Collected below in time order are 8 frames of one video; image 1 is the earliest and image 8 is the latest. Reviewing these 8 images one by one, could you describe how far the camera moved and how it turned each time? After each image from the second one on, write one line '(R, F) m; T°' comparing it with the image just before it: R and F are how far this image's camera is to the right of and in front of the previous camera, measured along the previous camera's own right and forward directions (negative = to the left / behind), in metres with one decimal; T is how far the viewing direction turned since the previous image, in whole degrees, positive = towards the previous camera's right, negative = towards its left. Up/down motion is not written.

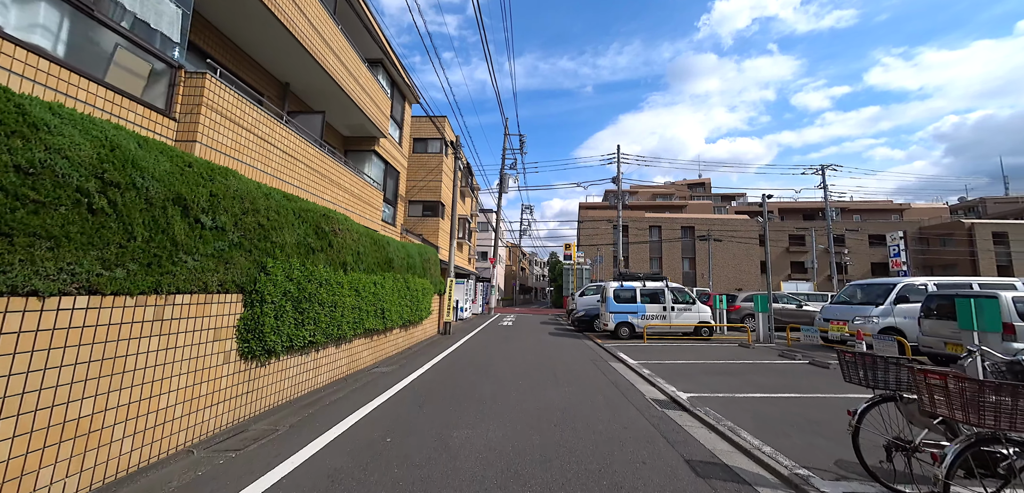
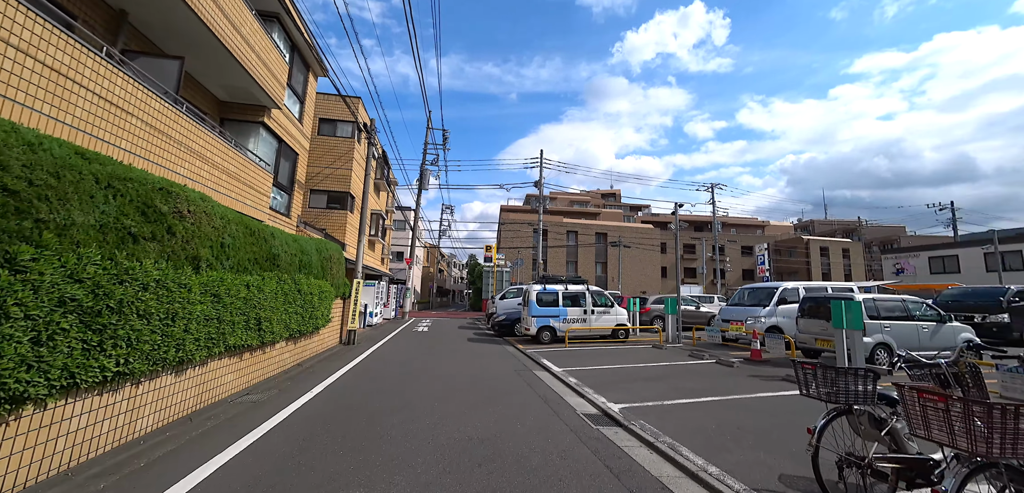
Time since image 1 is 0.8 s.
(0.0, +0.8) m; +12°
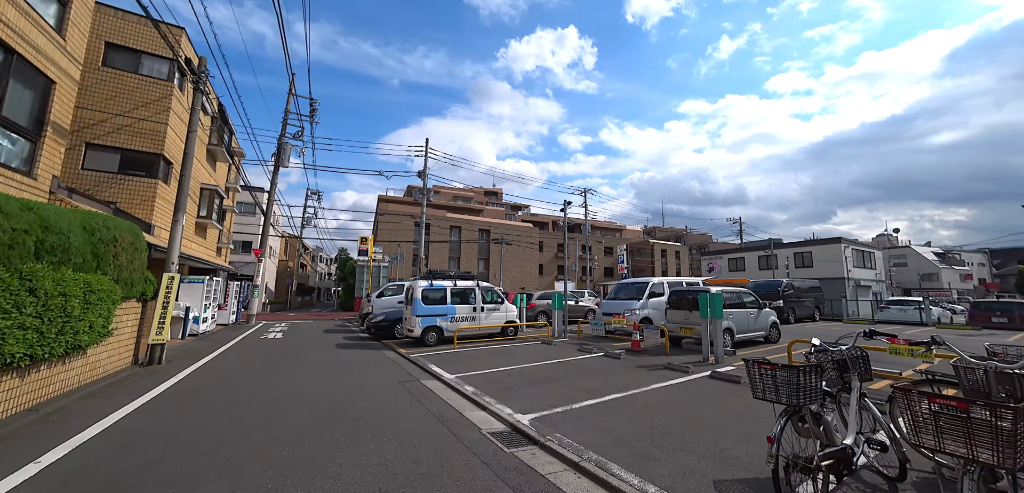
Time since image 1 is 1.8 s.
(-0.2, +1.1) m; +18°
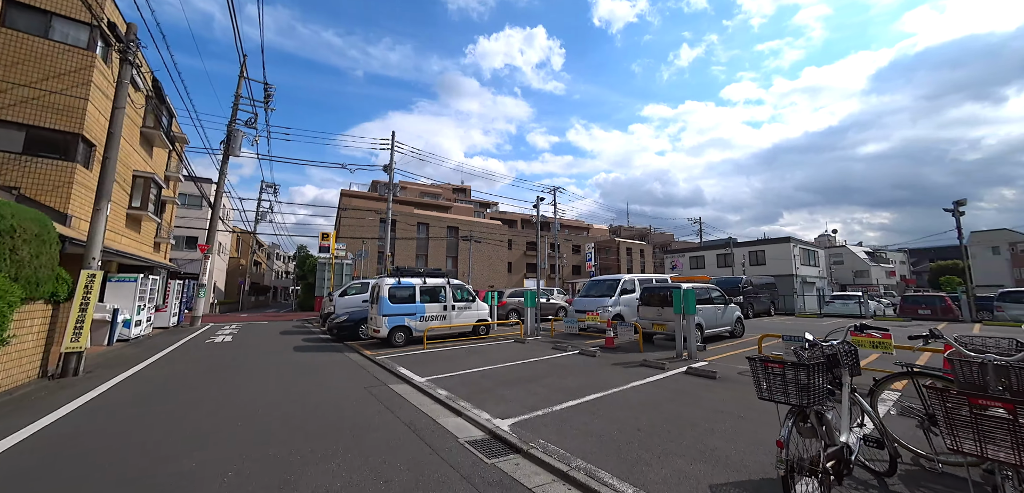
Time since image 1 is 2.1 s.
(-0.1, +0.3) m; +5°
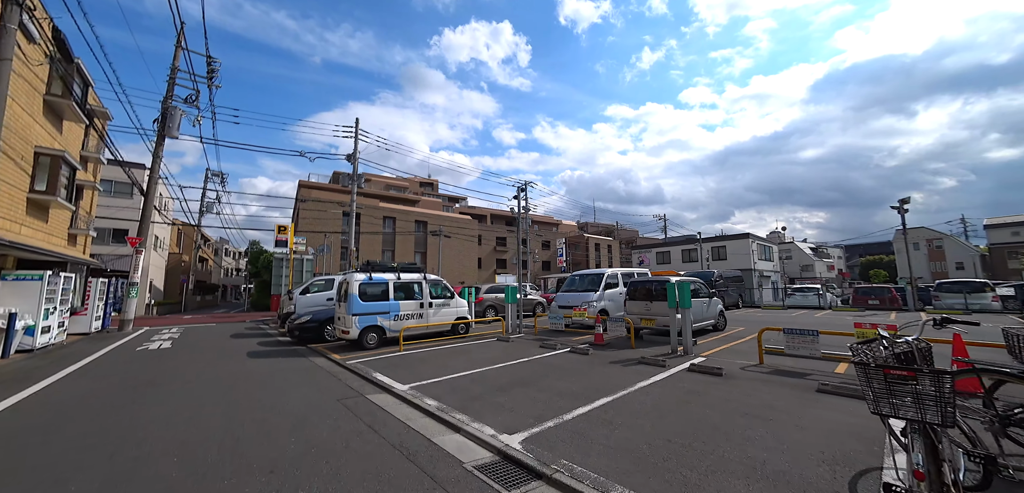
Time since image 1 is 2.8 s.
(-0.5, +0.7) m; +5°
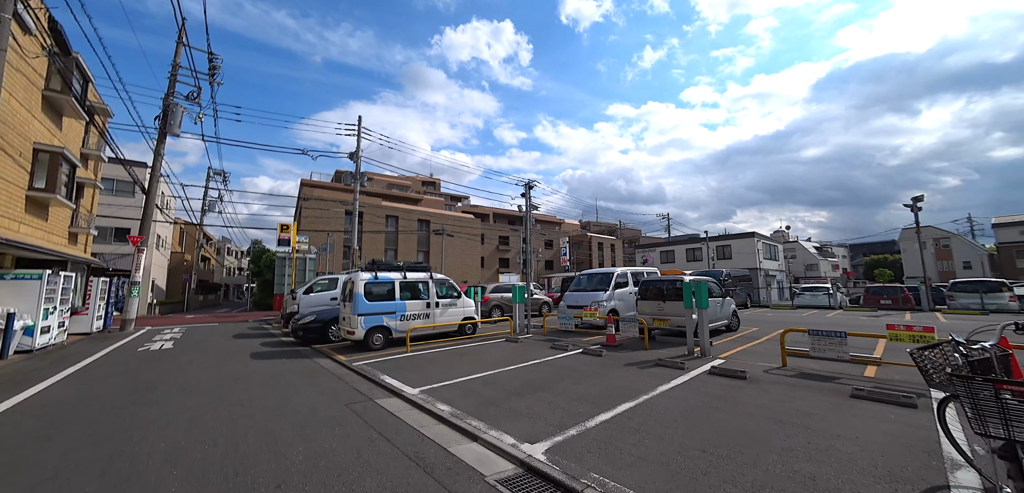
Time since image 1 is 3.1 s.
(-0.2, +0.3) m; 0°
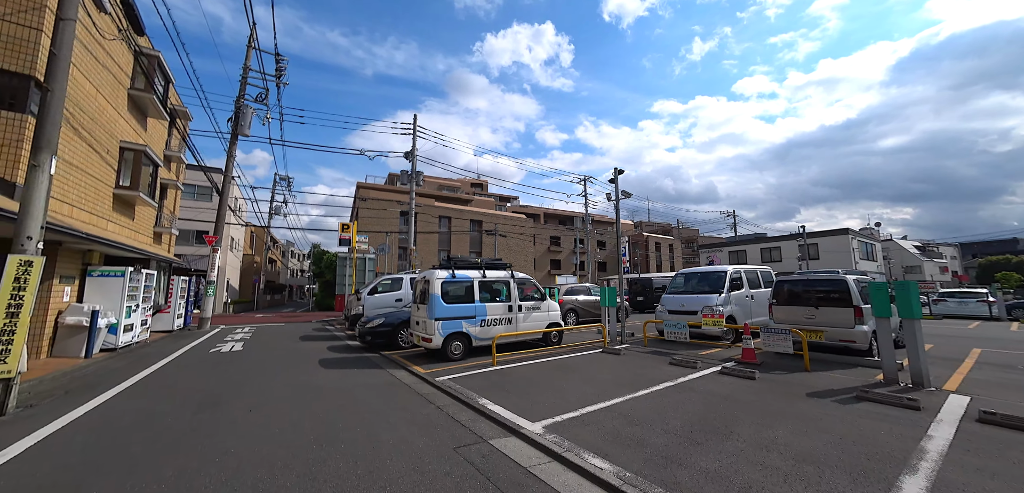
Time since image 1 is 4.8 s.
(-1.3, +1.5) m; -7°
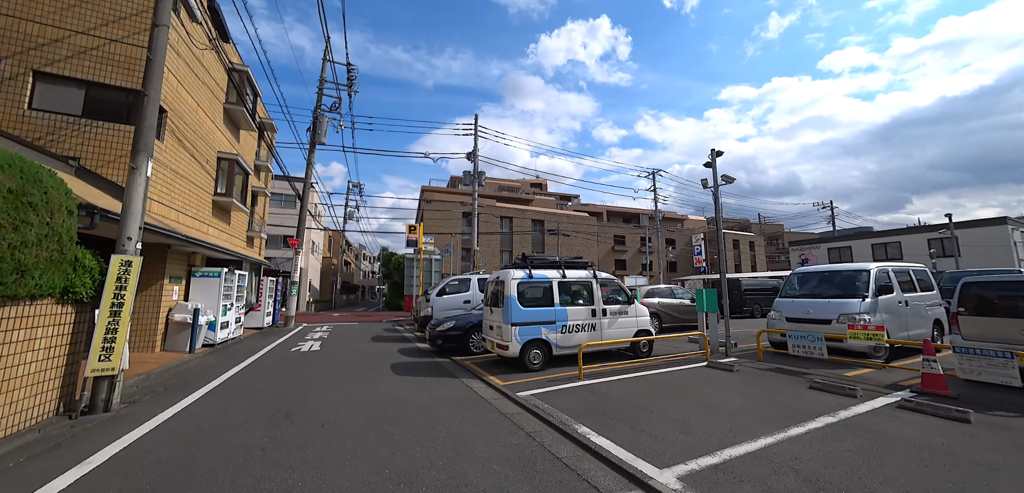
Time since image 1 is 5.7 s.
(-0.5, +1.0) m; -9°
